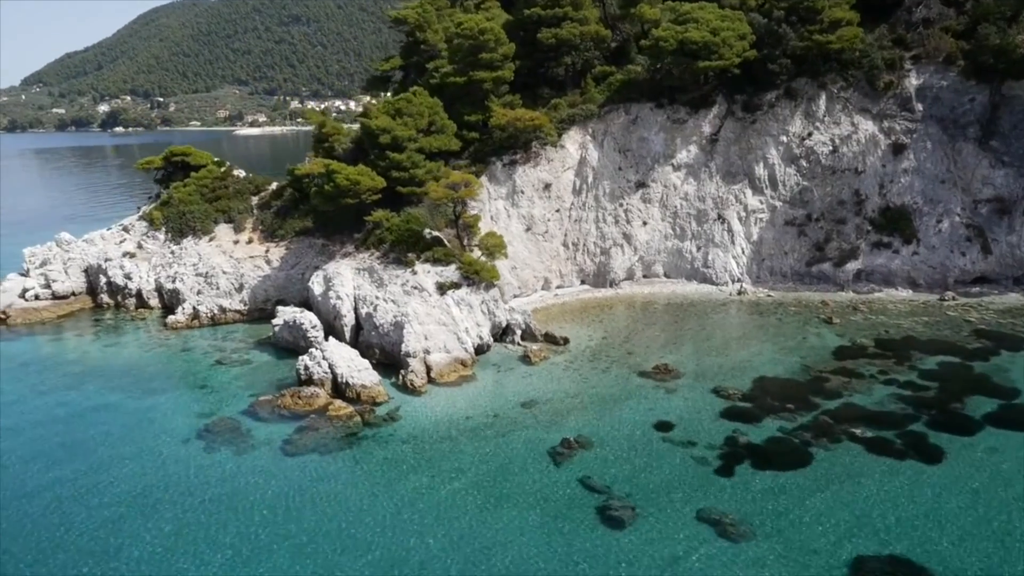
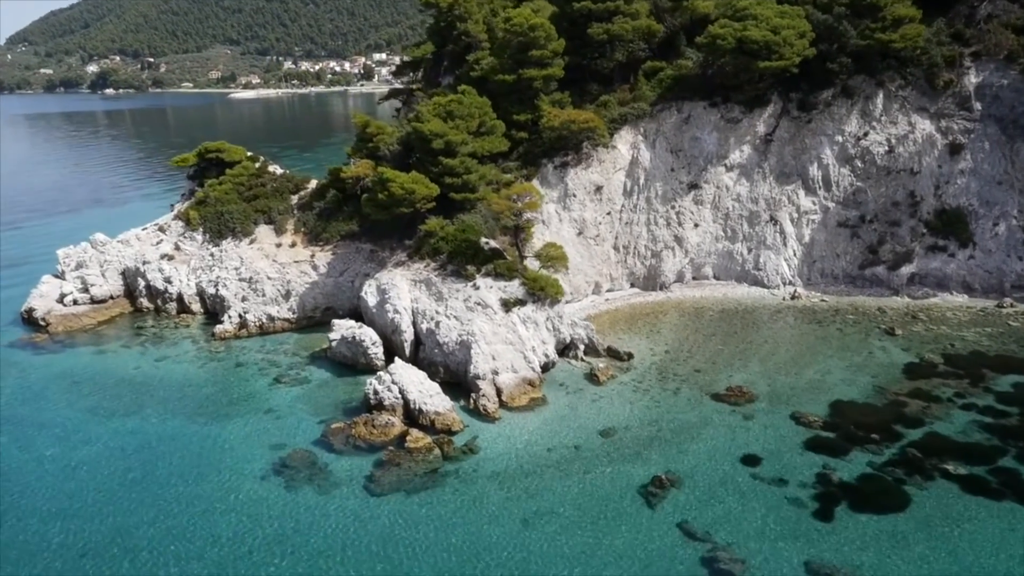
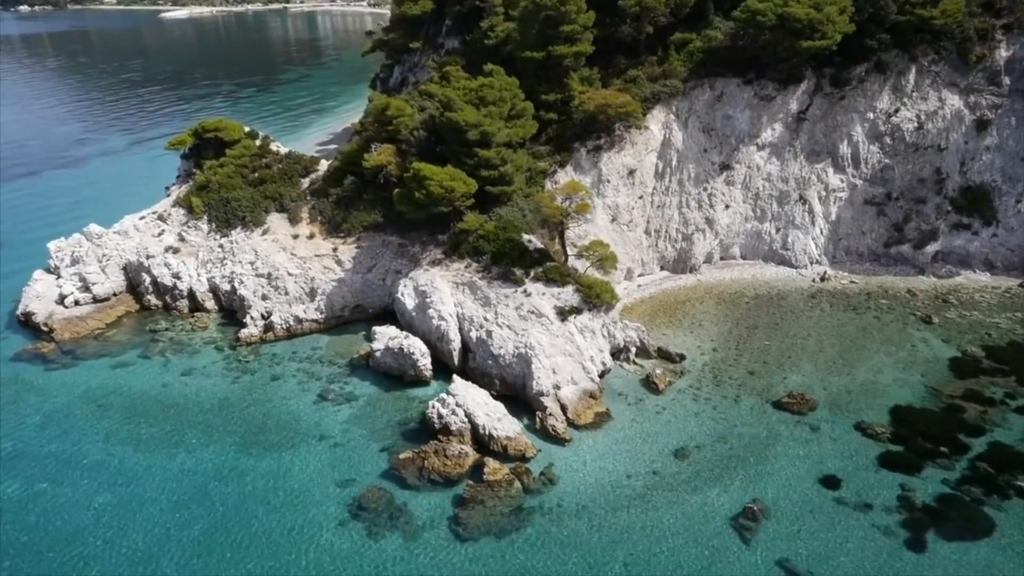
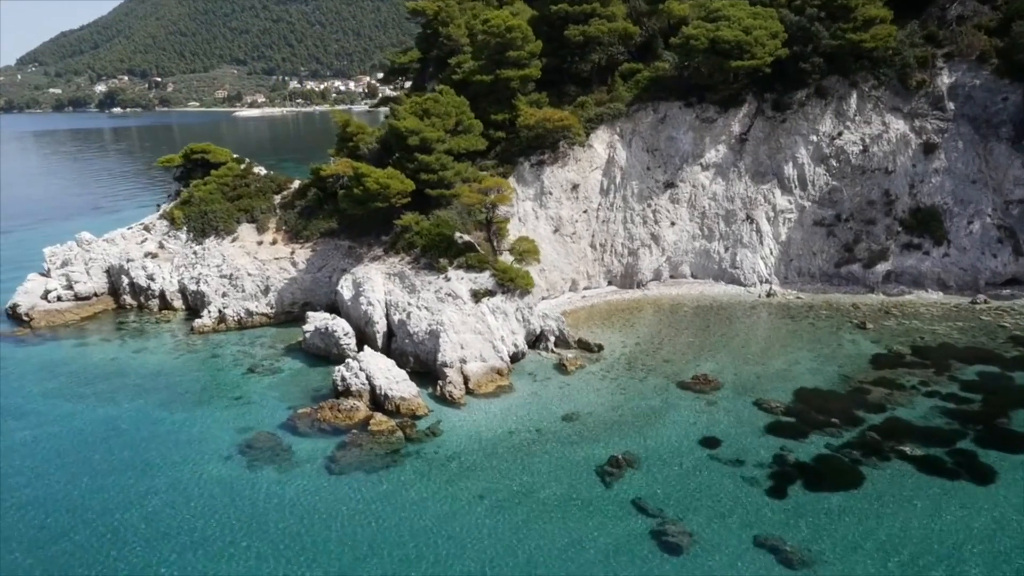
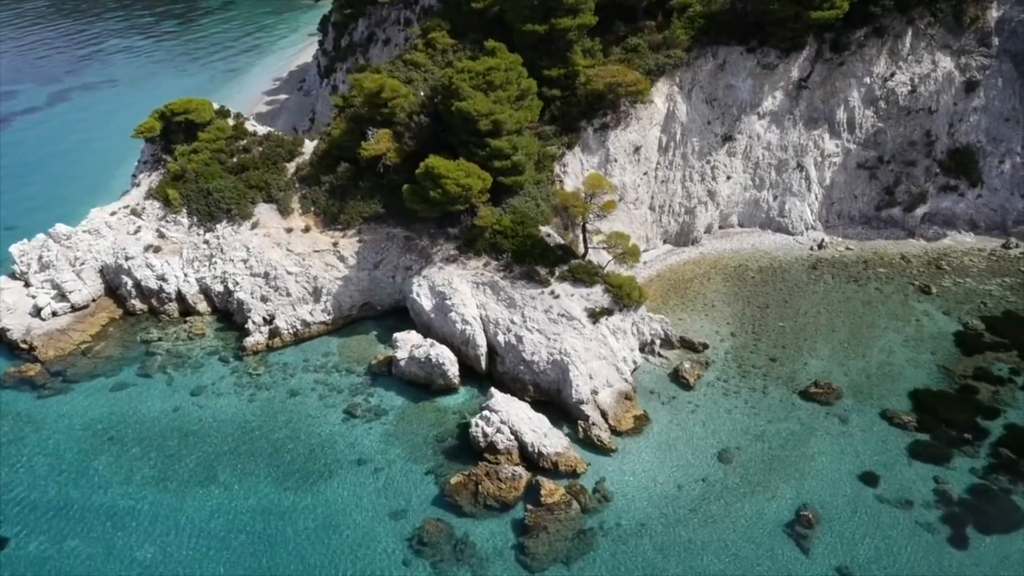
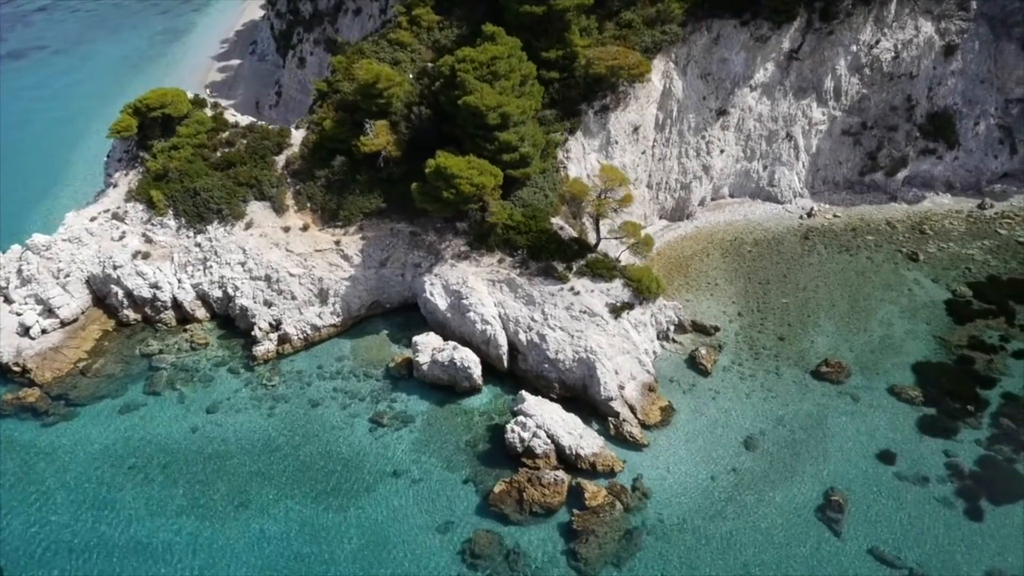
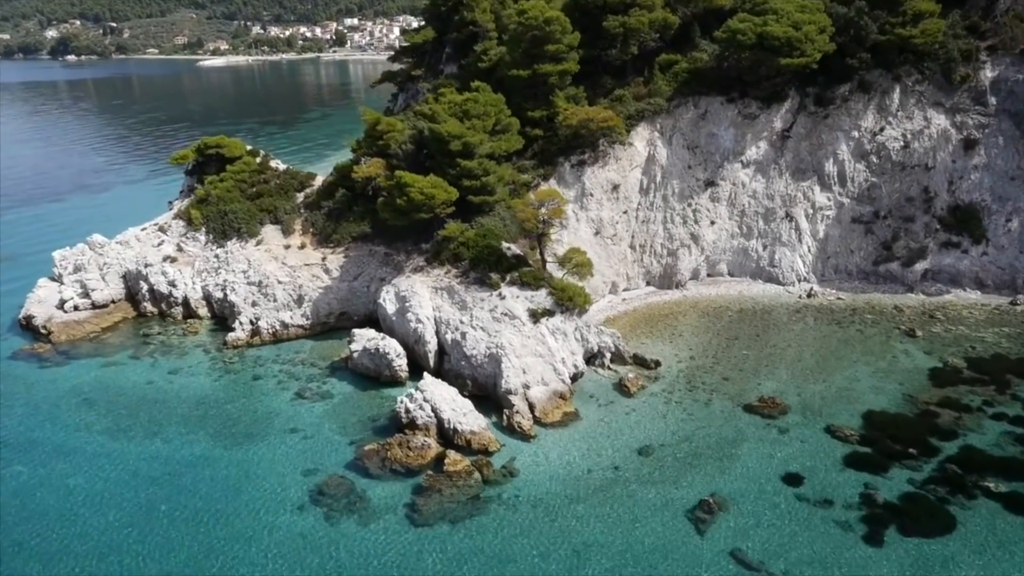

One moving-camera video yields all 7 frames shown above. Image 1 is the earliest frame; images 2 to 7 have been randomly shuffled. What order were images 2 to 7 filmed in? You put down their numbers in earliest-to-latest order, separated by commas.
4, 2, 7, 3, 5, 6
